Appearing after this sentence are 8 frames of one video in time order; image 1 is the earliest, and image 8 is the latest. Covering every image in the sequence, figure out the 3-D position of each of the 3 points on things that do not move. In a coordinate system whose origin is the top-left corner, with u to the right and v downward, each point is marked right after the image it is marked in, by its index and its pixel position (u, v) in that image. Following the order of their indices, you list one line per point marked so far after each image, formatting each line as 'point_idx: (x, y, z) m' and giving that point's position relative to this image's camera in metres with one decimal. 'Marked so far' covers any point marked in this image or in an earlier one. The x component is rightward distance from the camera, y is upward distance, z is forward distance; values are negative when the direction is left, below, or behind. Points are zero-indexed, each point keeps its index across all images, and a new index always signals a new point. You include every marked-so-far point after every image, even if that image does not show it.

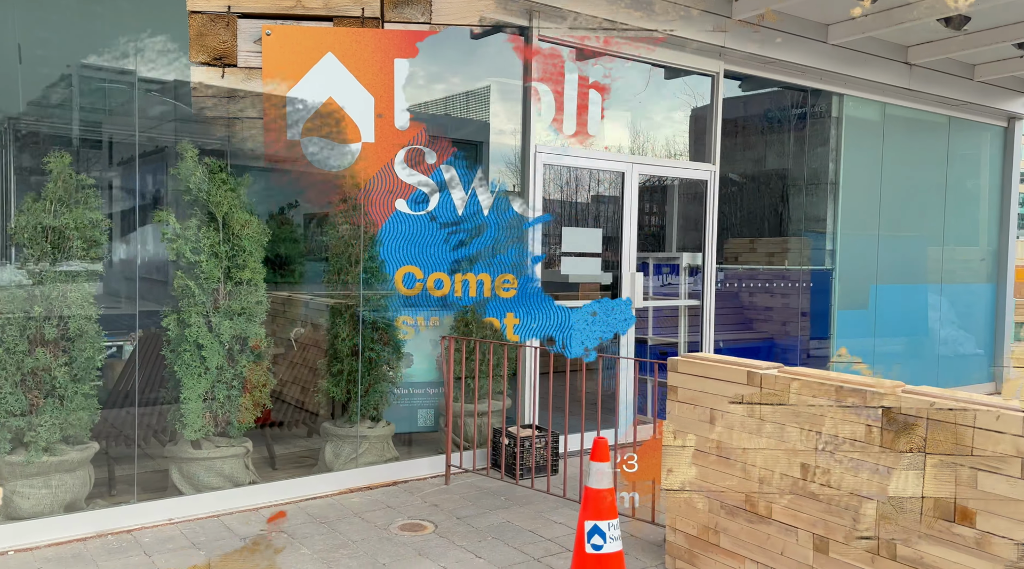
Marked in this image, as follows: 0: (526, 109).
0: (+0.2, +1.3, +6.8) m
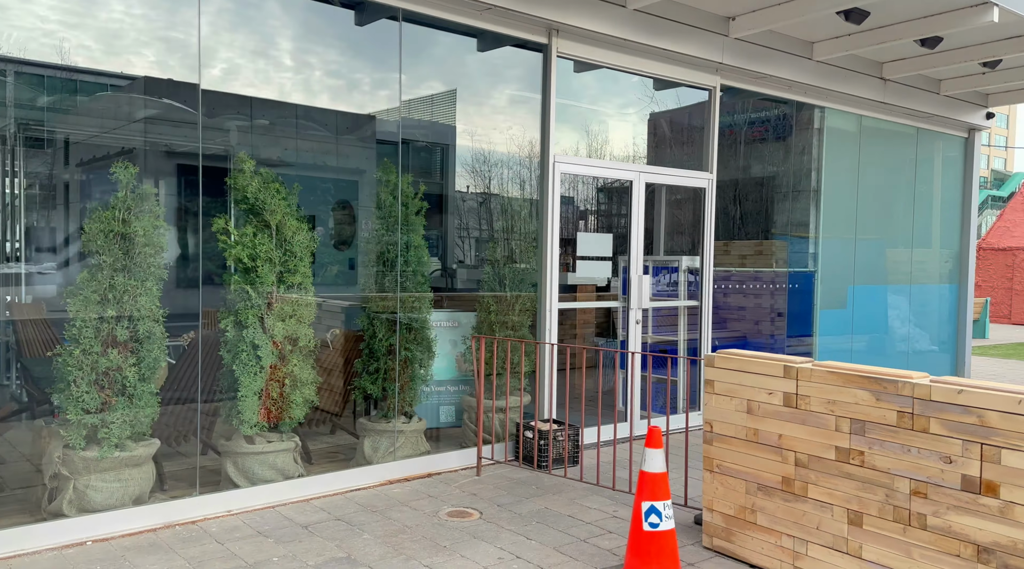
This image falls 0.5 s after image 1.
0: (+0.4, +1.3, +7.2) m
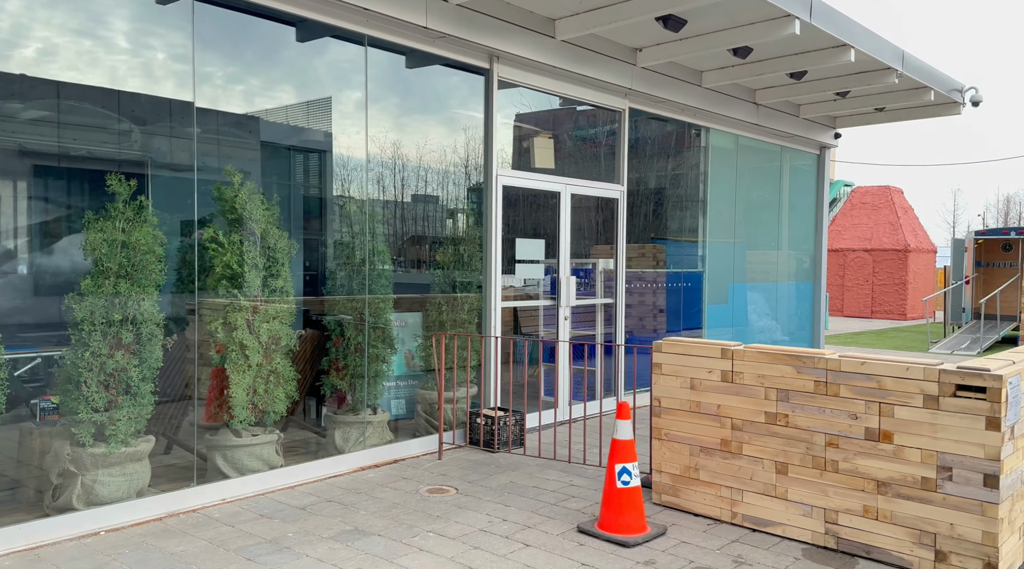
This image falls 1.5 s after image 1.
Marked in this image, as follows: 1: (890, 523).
0: (-0.2, +1.3, +8.0) m
1: (+2.1, -1.3, +4.9) m
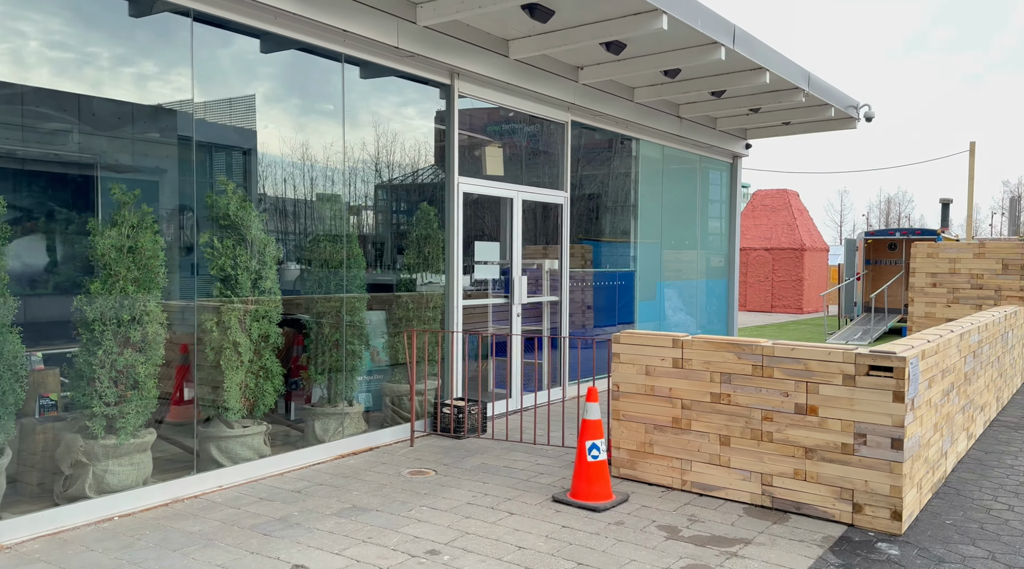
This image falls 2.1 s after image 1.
0: (-0.6, +1.2, +8.7) m
1: (+2.0, -1.3, +5.9) m
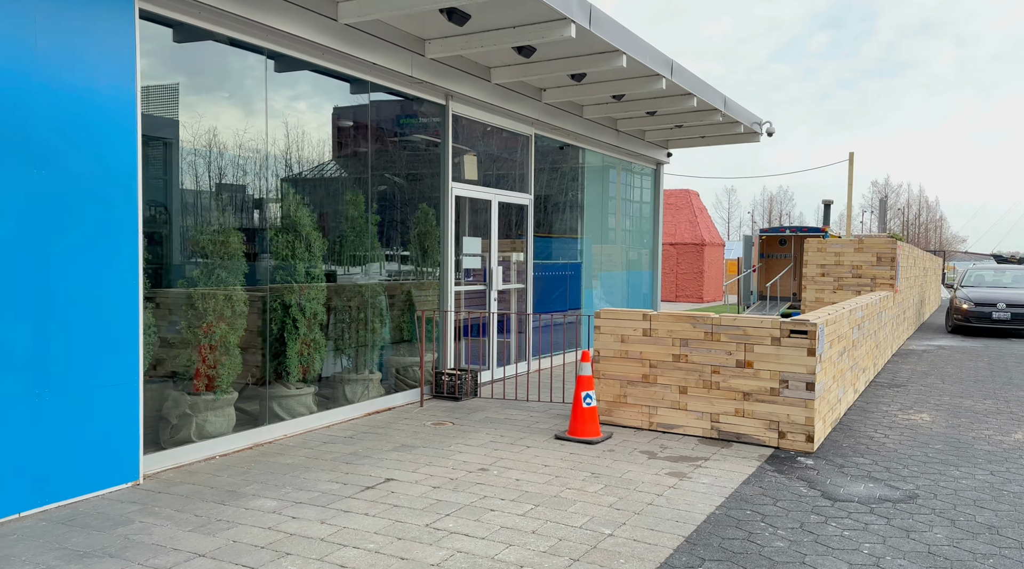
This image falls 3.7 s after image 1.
0: (-0.8, +1.4, +10.4) m
1: (+2.1, -1.2, +7.9) m
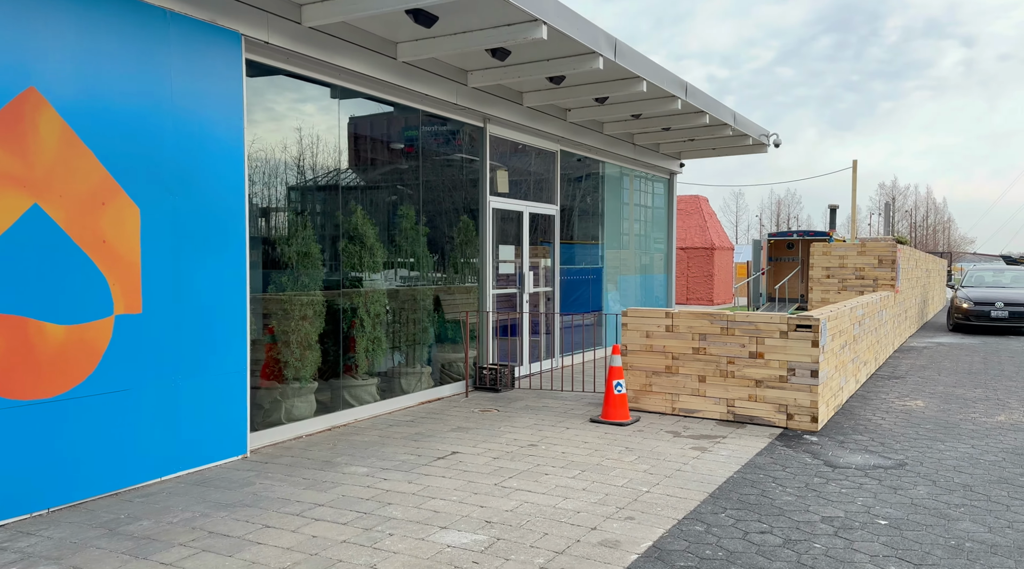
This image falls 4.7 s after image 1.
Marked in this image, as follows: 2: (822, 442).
0: (-0.4, +1.3, +11.5) m
1: (+2.5, -1.2, +9.0) m
2: (+2.9, -1.5, +8.4) m
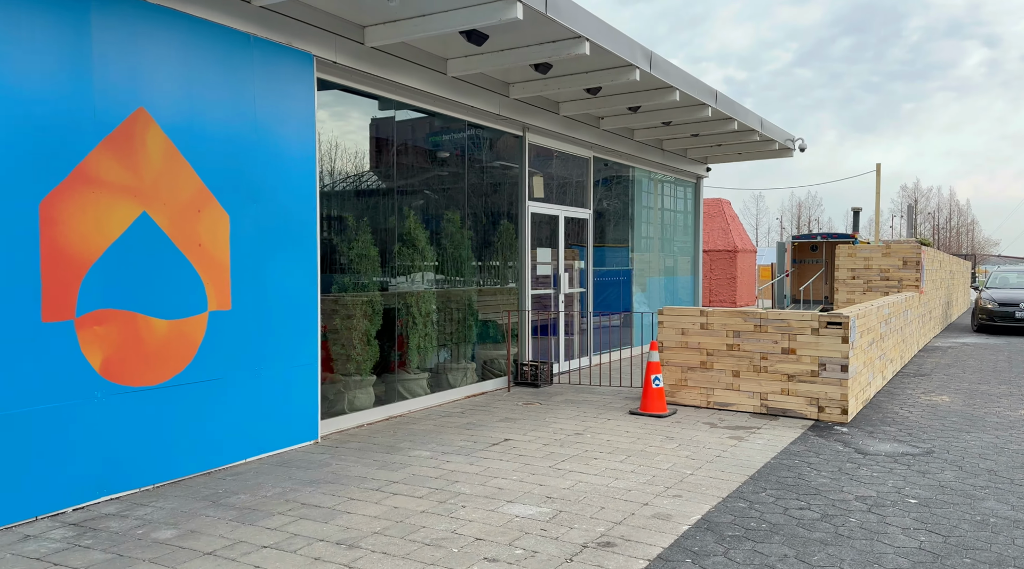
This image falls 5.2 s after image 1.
0: (+0.1, +1.3, +12.1) m
1: (+3.0, -1.2, +9.5) m
2: (+3.4, -1.5, +8.9) m
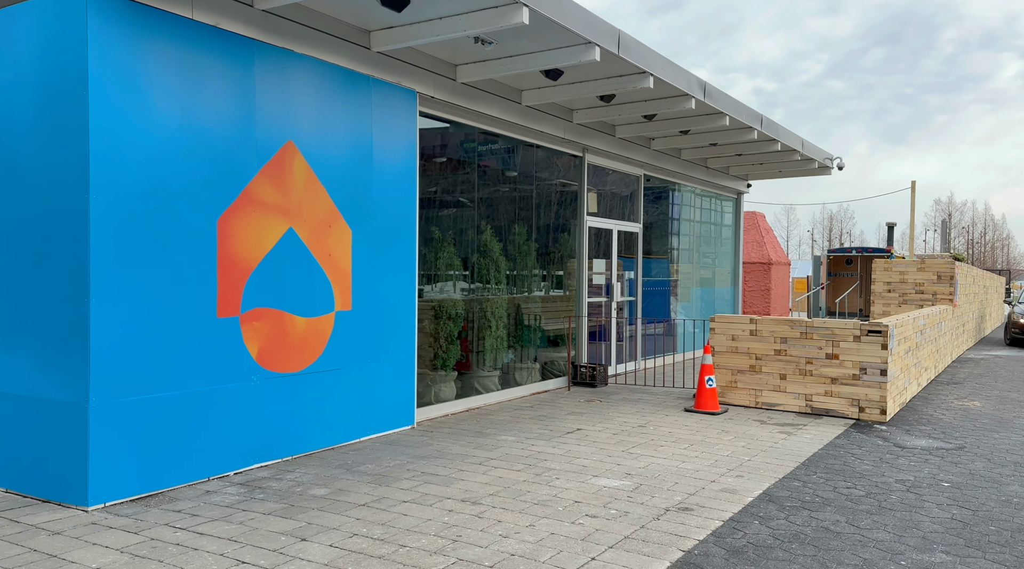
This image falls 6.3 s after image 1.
0: (+1.0, +1.2, +13.1) m
1: (+3.8, -1.3, +10.4) m
2: (+4.1, -1.6, +9.7) m
